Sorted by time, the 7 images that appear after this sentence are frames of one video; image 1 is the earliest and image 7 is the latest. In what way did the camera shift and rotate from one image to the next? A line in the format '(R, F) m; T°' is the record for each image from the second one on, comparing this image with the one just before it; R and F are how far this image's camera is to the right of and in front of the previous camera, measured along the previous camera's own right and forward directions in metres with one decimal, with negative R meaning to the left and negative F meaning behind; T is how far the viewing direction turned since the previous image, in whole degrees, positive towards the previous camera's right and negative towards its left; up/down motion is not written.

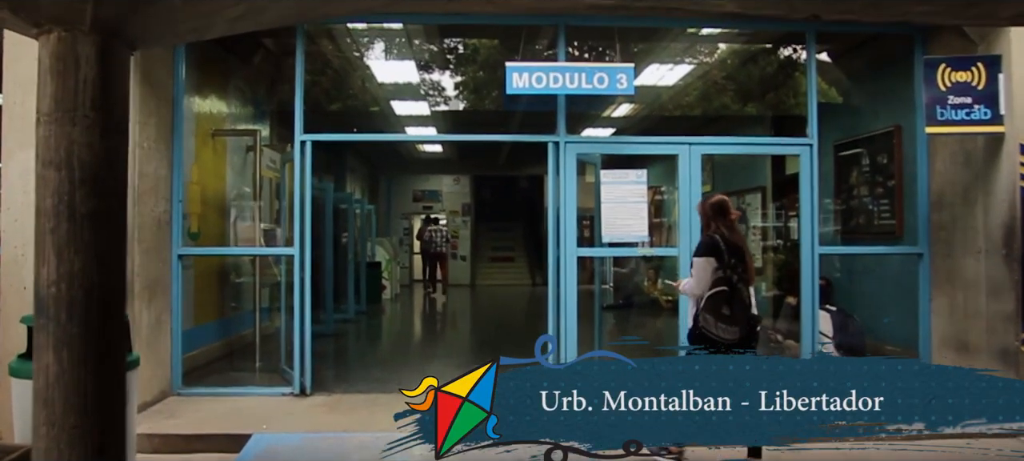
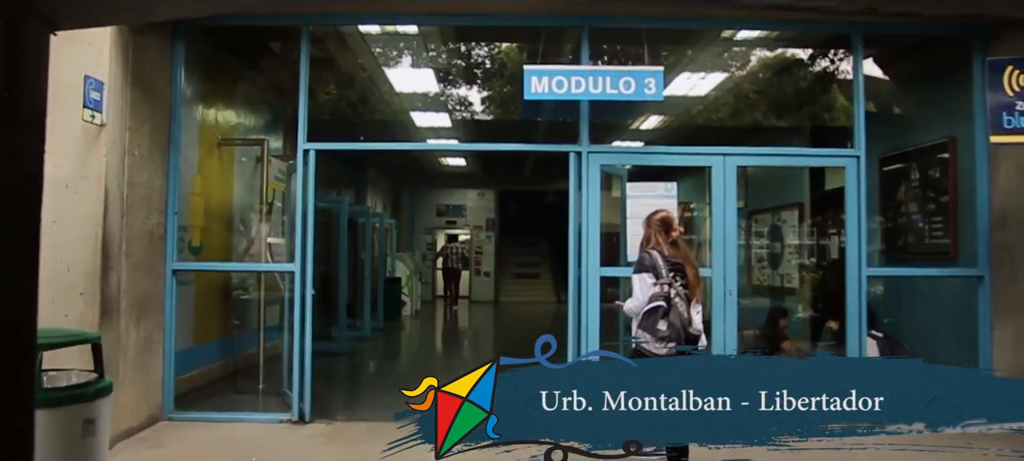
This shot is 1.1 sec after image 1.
(+0.1, +0.4) m; -2°
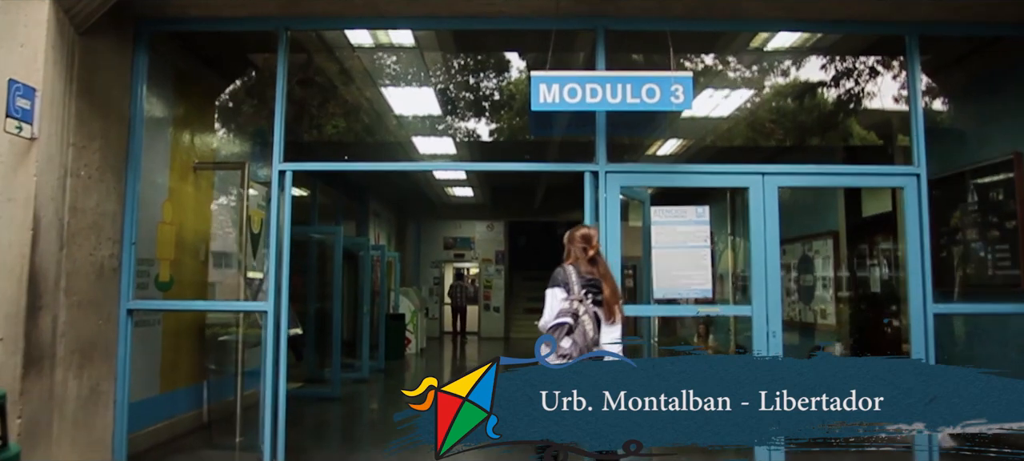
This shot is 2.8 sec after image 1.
(0.0, +0.7) m; -1°
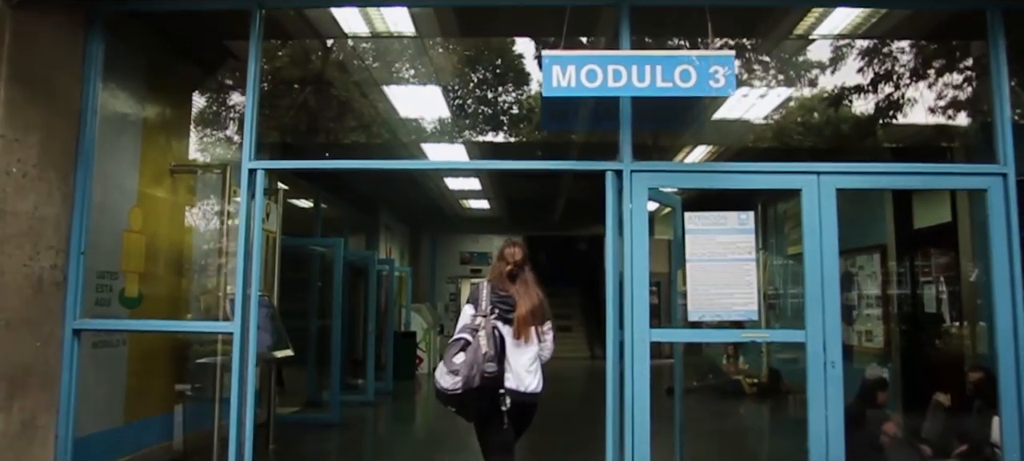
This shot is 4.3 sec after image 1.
(+0.1, +0.7) m; -2°
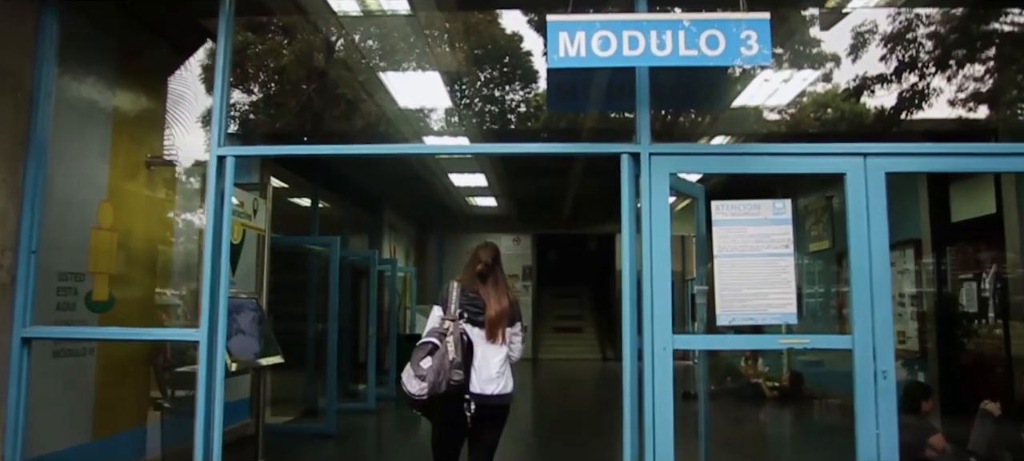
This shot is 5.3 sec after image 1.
(0.0, +0.5) m; -1°
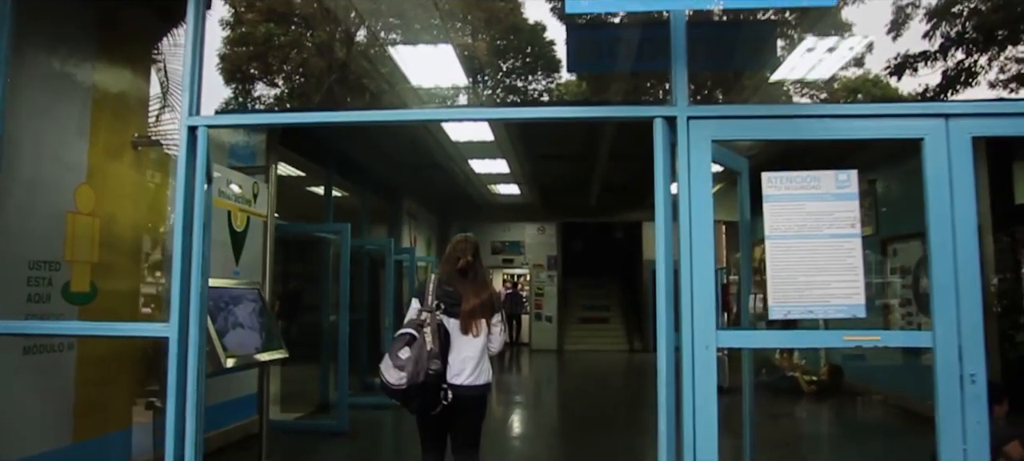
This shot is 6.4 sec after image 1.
(0.0, +0.5) m; -2°
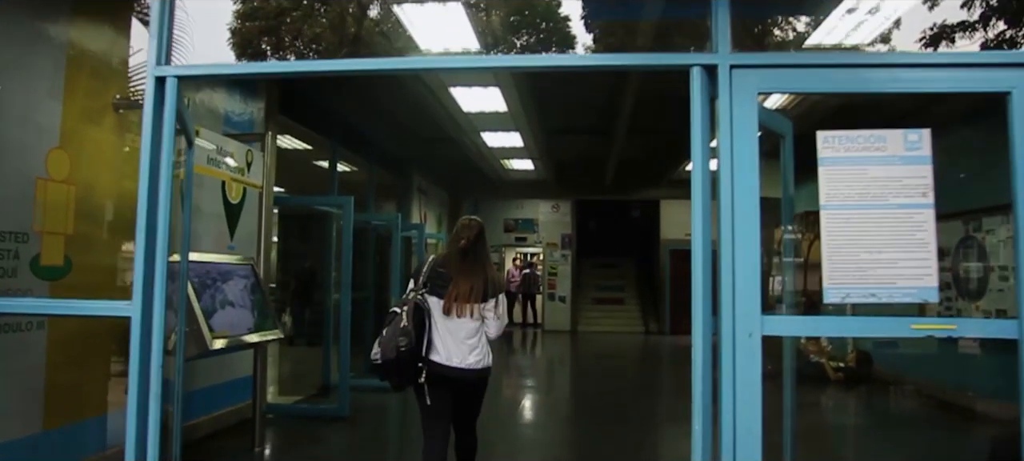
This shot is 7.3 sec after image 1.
(0.0, +0.4) m; -1°
